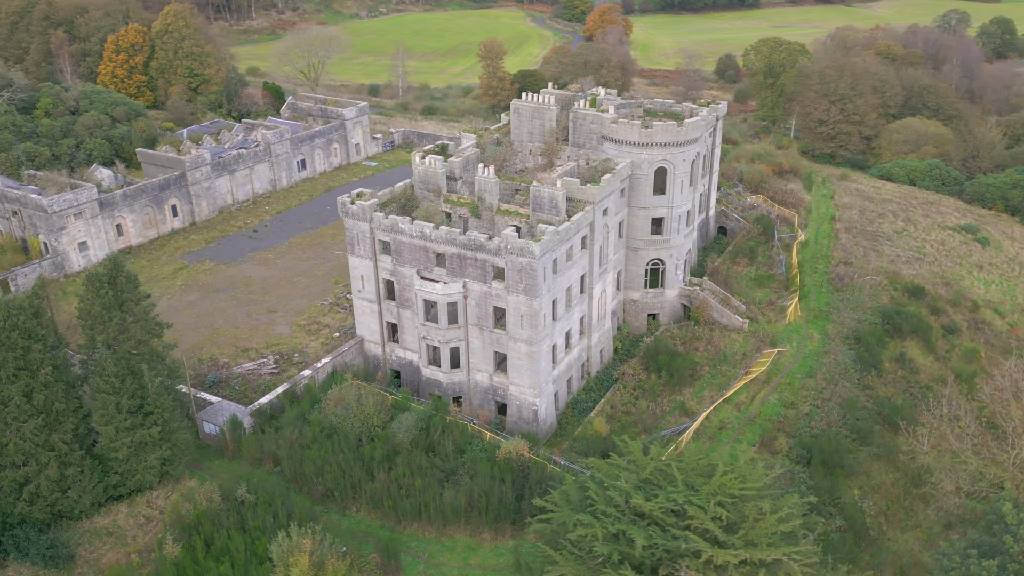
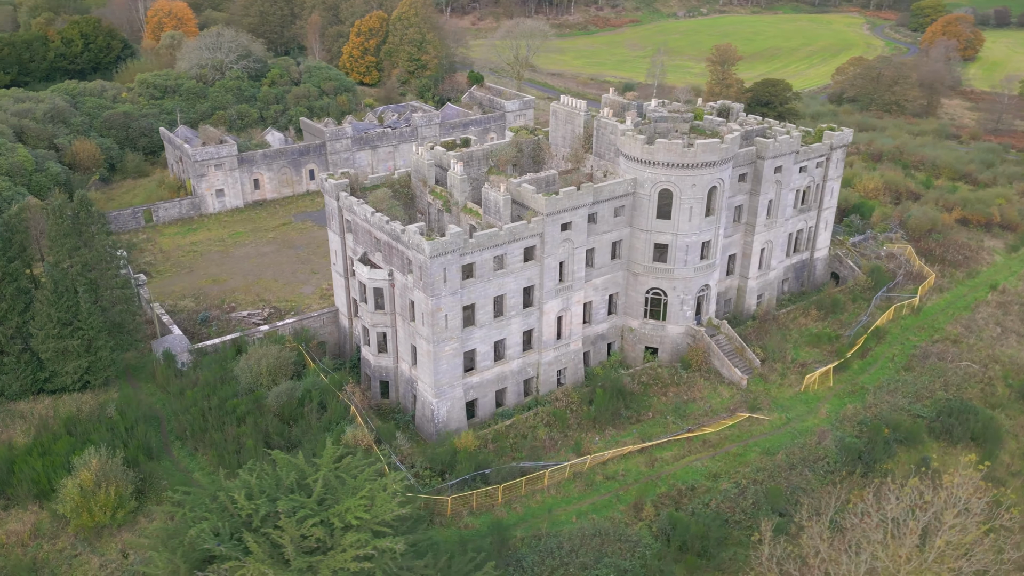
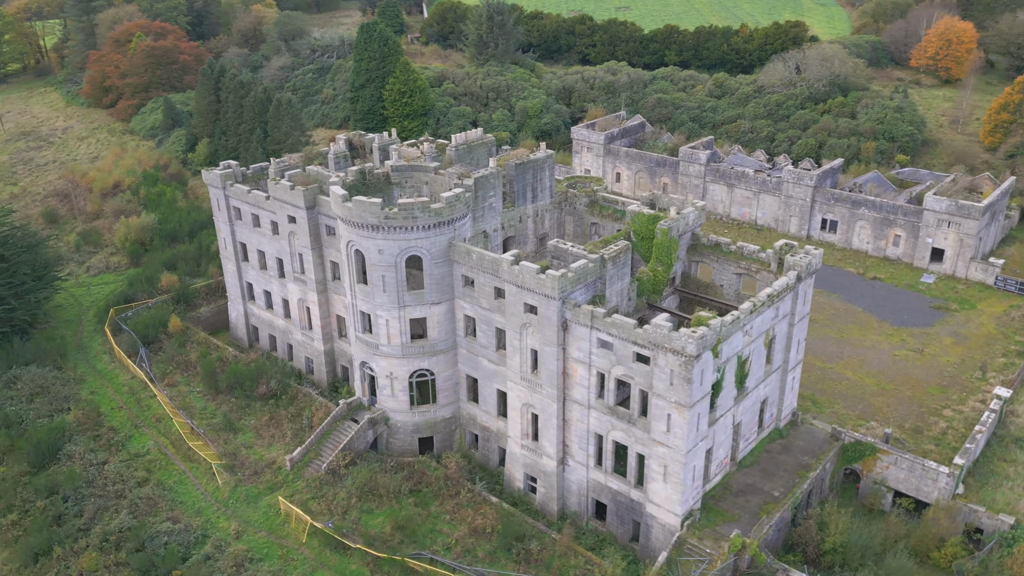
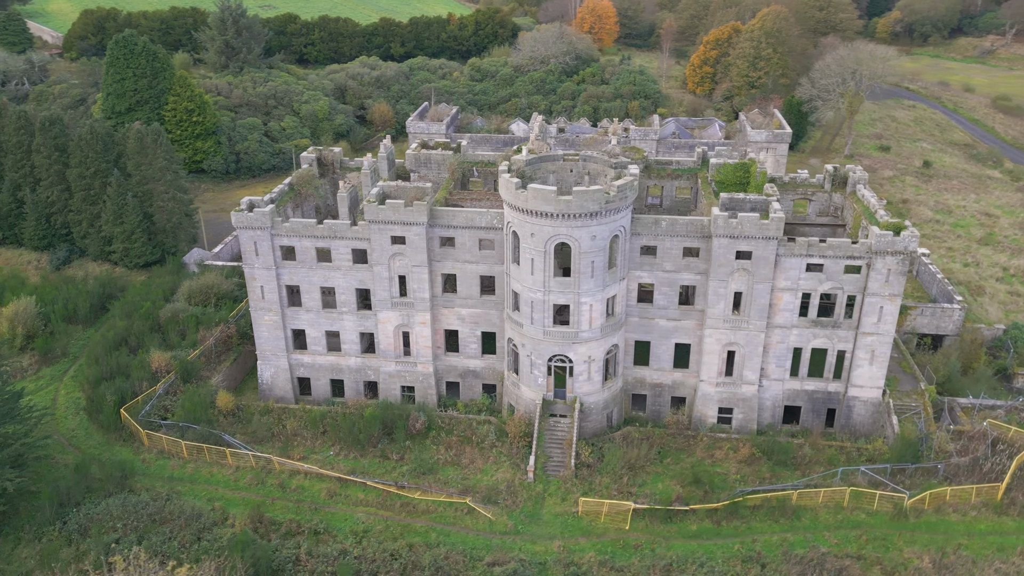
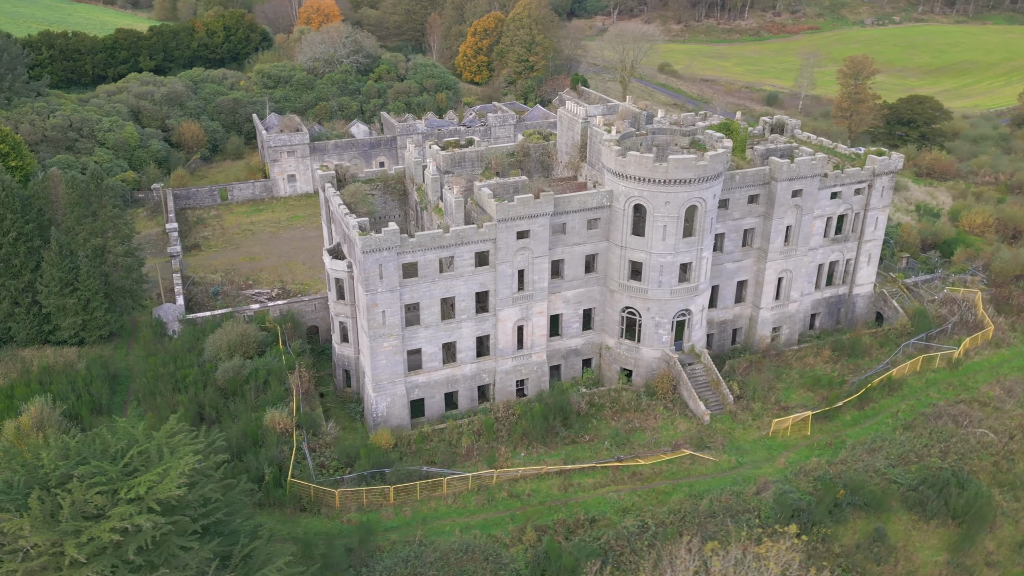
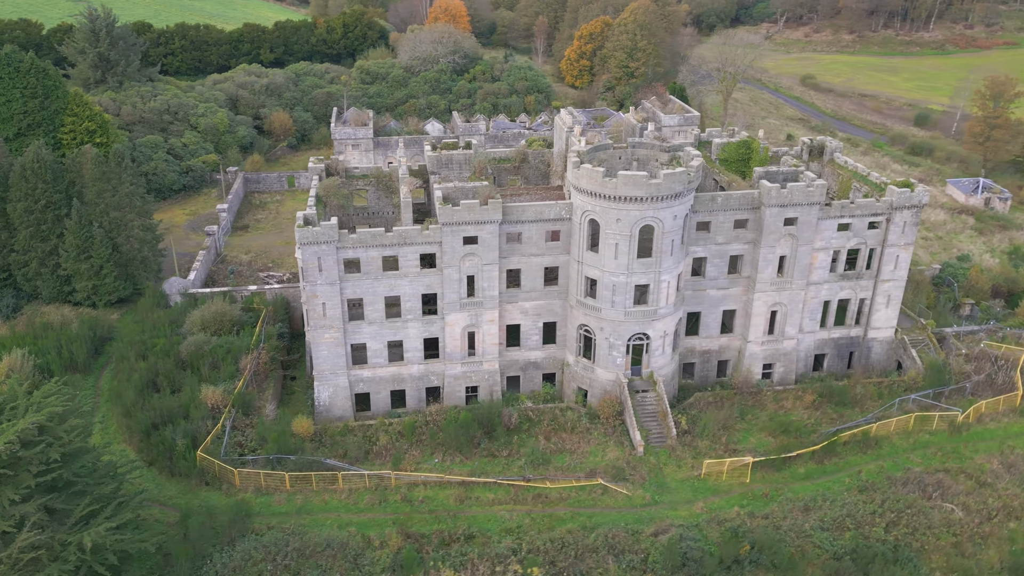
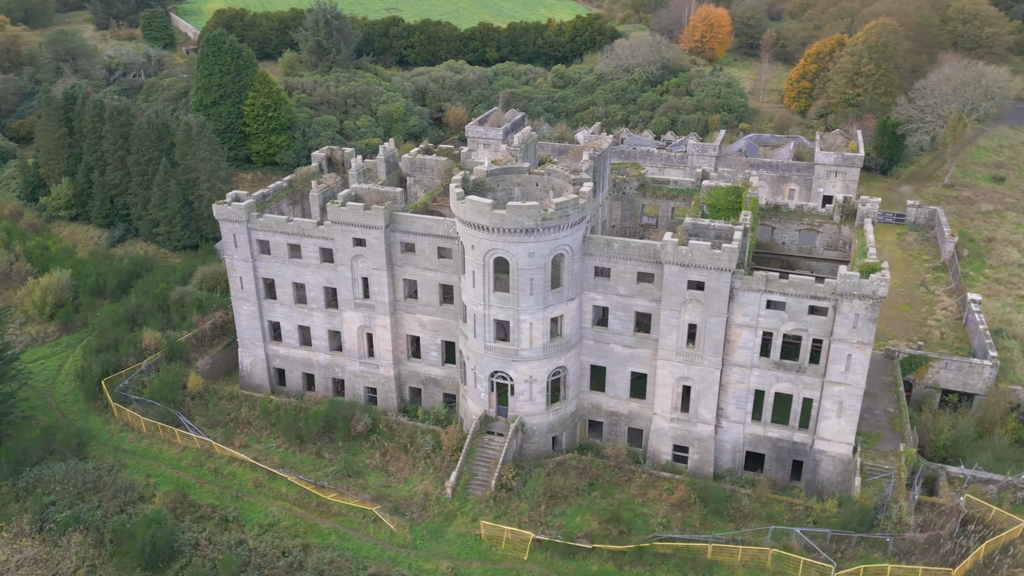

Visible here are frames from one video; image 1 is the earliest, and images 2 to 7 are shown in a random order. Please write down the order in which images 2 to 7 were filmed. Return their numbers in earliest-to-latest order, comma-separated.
2, 5, 6, 4, 7, 3
